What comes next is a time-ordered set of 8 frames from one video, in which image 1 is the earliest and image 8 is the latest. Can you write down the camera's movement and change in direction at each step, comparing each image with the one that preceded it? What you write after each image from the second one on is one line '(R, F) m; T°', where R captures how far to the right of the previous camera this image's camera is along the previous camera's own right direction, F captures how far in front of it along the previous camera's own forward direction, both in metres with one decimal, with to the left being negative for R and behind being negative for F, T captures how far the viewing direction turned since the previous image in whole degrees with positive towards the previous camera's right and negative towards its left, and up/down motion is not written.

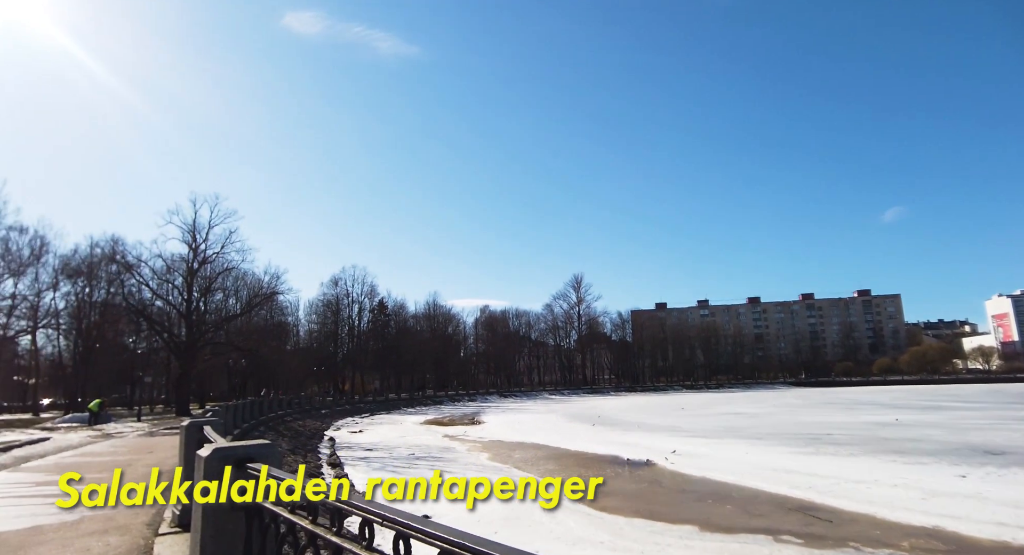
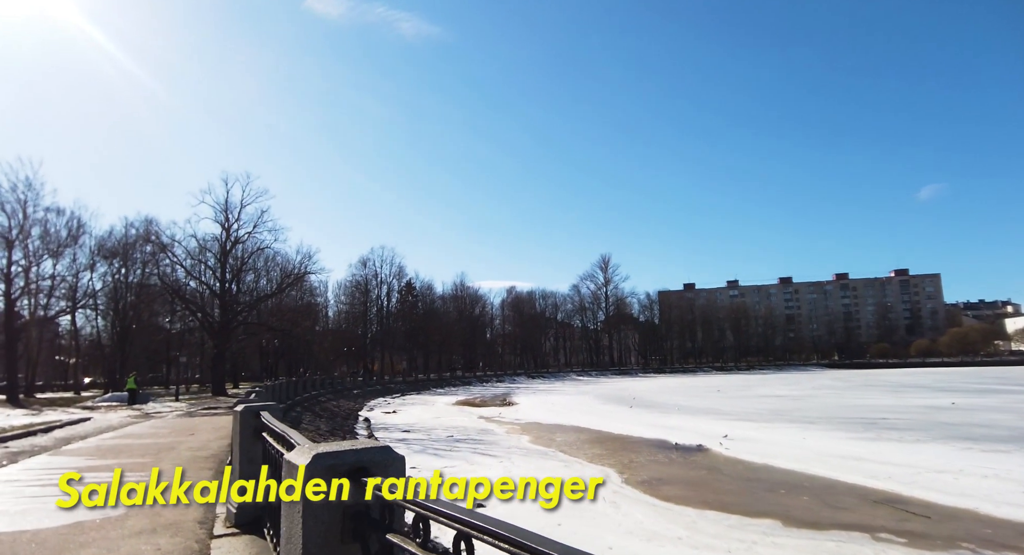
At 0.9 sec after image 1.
(-0.8, +1.0) m; -2°
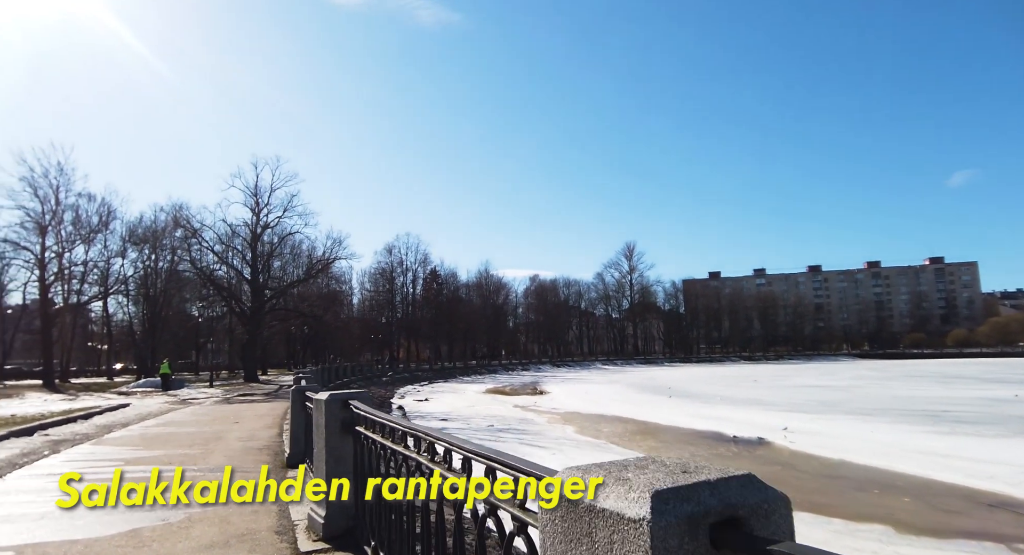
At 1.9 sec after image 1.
(-1.0, +1.1) m; -2°
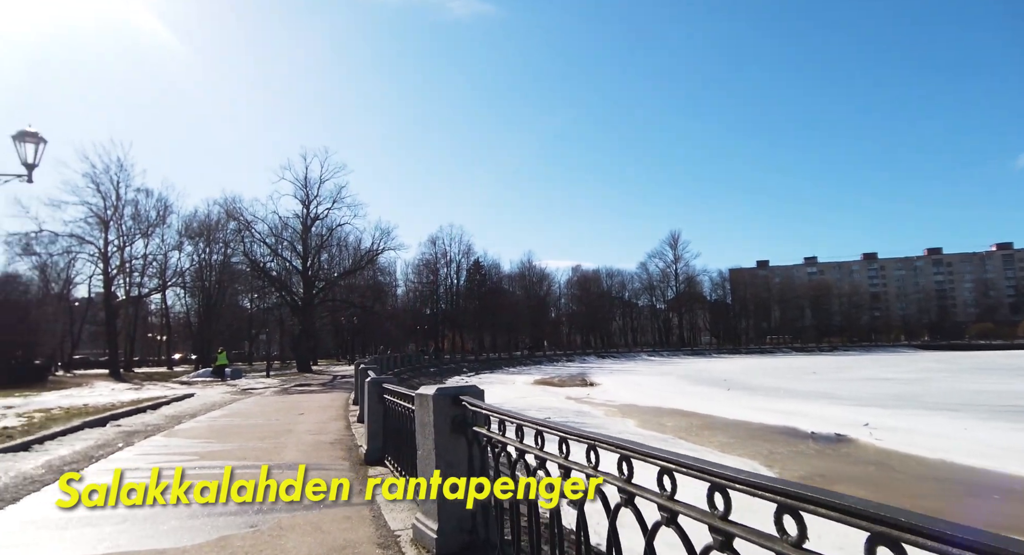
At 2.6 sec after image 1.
(-0.7, +0.7) m; -4°
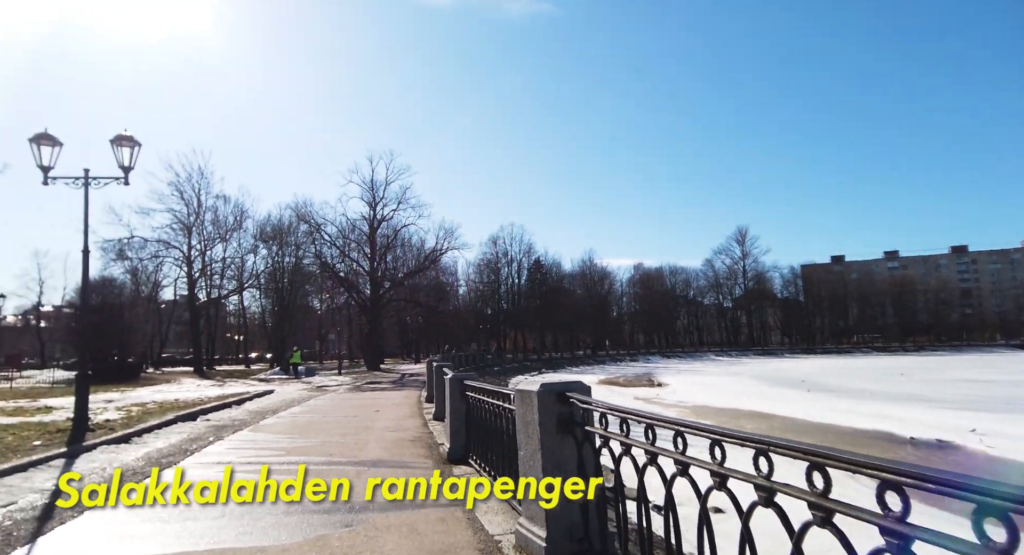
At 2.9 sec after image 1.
(-0.3, +0.3) m; -6°
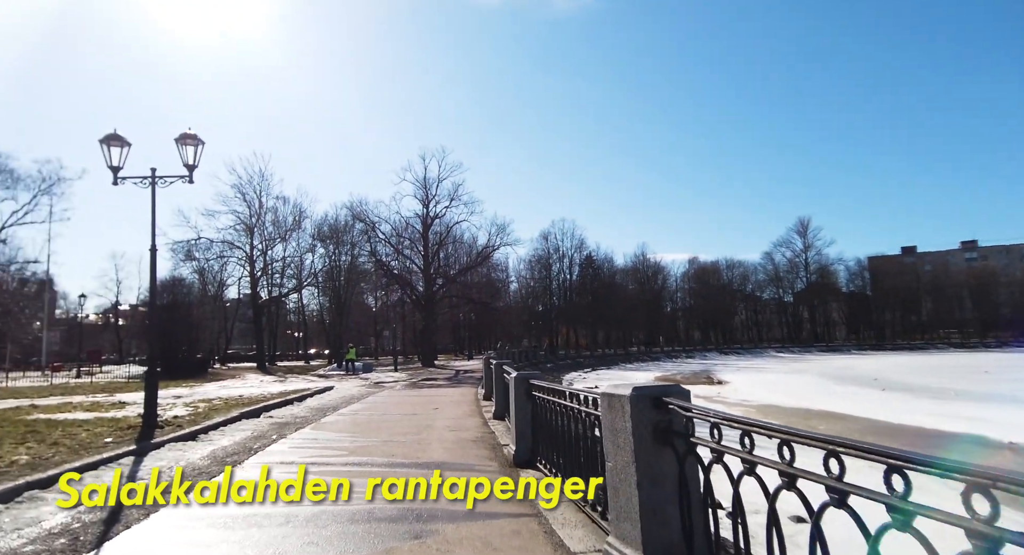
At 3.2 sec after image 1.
(-0.2, +0.4) m; -5°
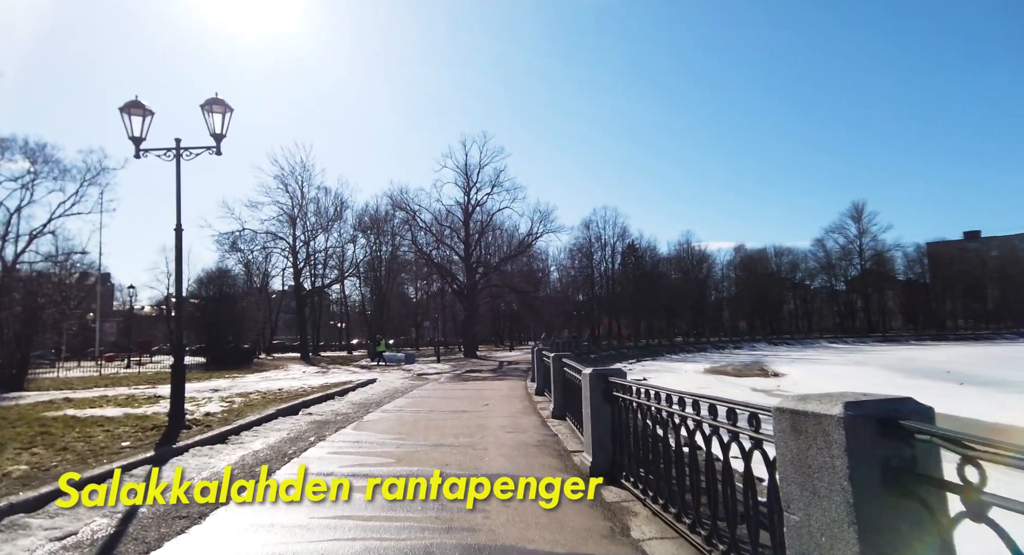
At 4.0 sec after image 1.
(-0.4, +1.3) m; -4°
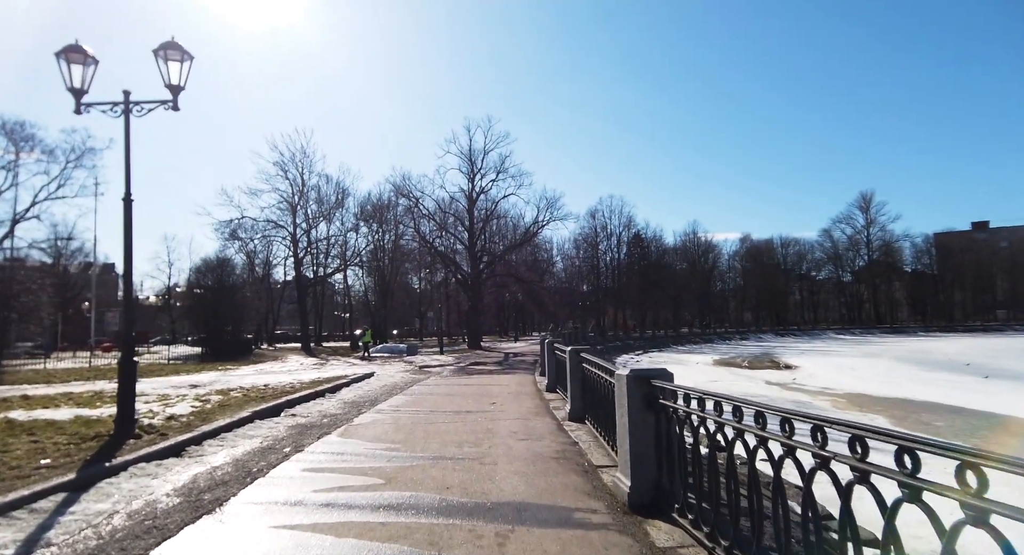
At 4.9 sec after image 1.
(-0.1, +1.4) m; 0°
